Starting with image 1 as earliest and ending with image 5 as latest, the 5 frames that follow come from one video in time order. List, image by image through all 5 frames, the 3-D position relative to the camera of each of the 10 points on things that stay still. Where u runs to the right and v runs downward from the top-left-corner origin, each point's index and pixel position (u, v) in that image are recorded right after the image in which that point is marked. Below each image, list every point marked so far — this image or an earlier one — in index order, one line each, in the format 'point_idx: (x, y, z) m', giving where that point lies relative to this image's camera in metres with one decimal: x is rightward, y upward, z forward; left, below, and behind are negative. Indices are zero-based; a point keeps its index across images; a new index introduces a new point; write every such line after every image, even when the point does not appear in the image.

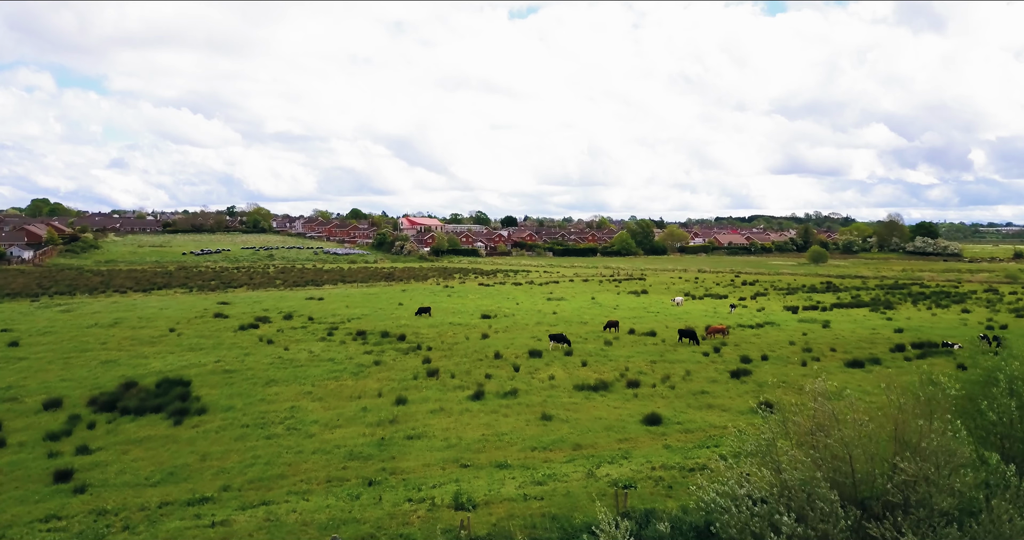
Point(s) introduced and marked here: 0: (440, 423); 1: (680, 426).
0: (-1.9, -4.0, +19.2) m
1: (+4.3, -4.0, +18.8) m
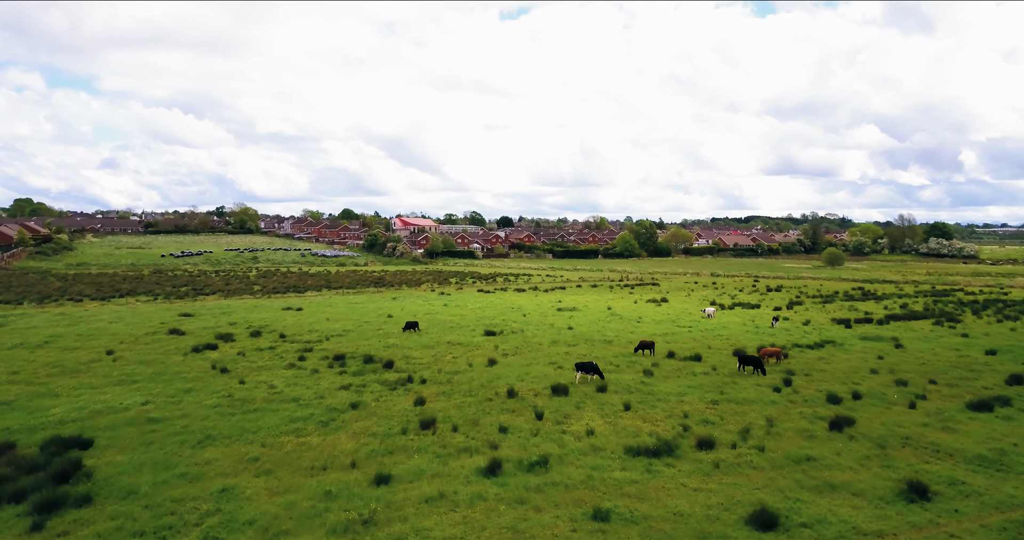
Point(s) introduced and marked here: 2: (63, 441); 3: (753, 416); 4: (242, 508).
0: (-1.2, -4.3, +12.5) m
1: (+4.9, -4.3, +12.3) m
2: (-10.5, -4.0, +17.3) m
3: (+6.5, -3.9, +20.0) m
4: (-4.9, -4.3, +13.6) m
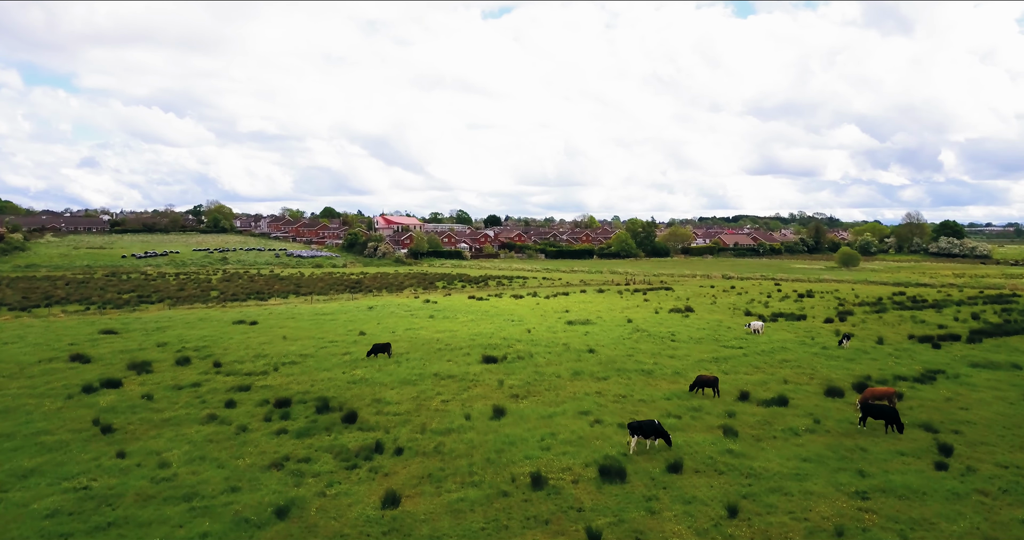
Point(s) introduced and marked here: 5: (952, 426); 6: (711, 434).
0: (-0.5, -4.6, +4.2) m
1: (+5.6, -4.6, +4.1) m
2: (-9.9, -4.3, +8.8) m
3: (+7.1, -4.2, +11.8) m
4: (-4.2, -4.6, +5.2) m
5: (+11.0, -3.9, +18.5) m
6: (+4.8, -3.9, +17.9) m
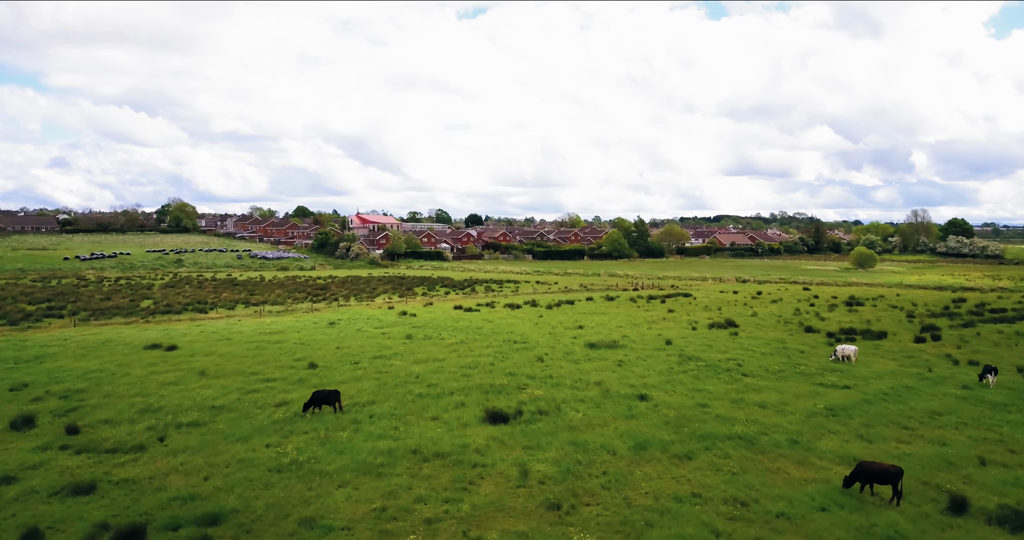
0: (+0.7, -4.8, -5.3) m
1: (+6.8, -4.8, -5.2) m
2: (-8.8, -4.5, -1.0) m
3: (+8.0, -4.4, +2.5) m
4: (-3.1, -4.9, -4.4) m
5: (+11.7, -4.1, +9.3) m
6: (+5.6, -4.1, +8.5) m
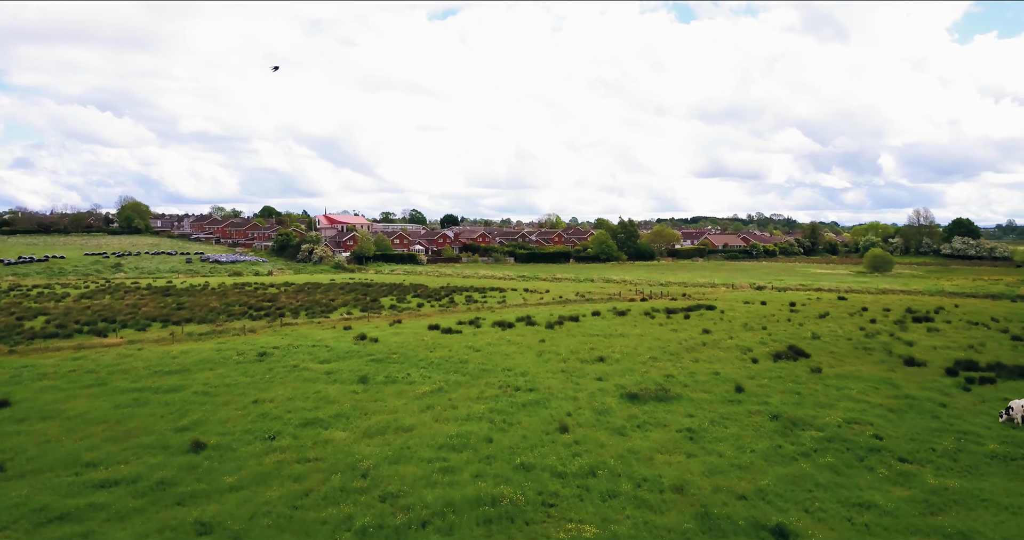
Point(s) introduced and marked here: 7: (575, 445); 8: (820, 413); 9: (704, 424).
0: (+2.0, -5.2, -14.9) m
1: (+8.1, -5.1, -14.7) m
2: (-7.7, -4.9, -11.0) m
3: (+9.0, -4.7, -6.9) m
4: (-1.8, -5.2, -14.2) m
5: (+12.5, -4.4, +0.1) m
6: (+6.3, -4.5, -0.9) m
7: (+1.3, -3.6, +15.7) m
8: (+7.7, -3.5, +18.8) m
9: (+4.5, -3.5, +17.7) m
